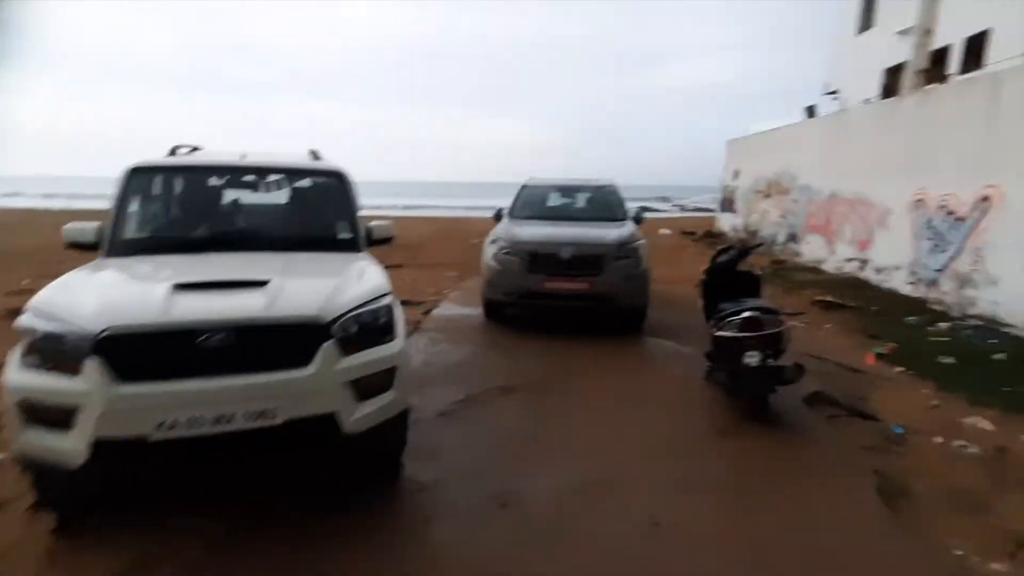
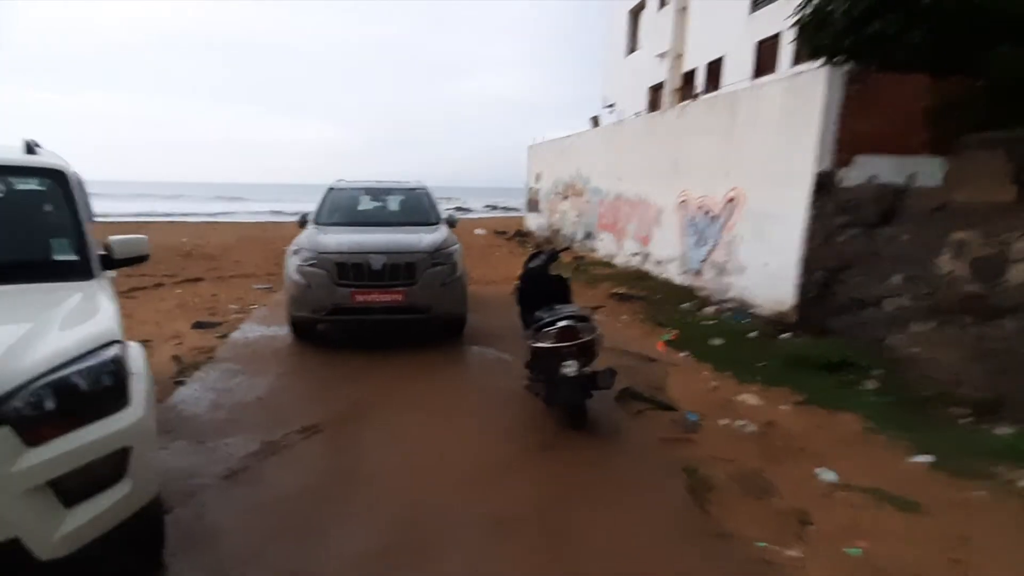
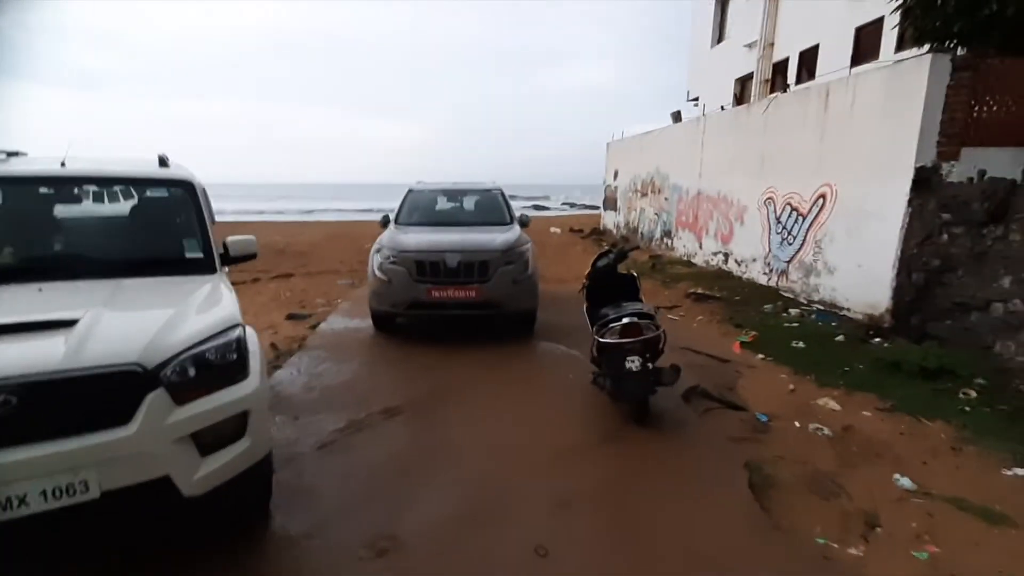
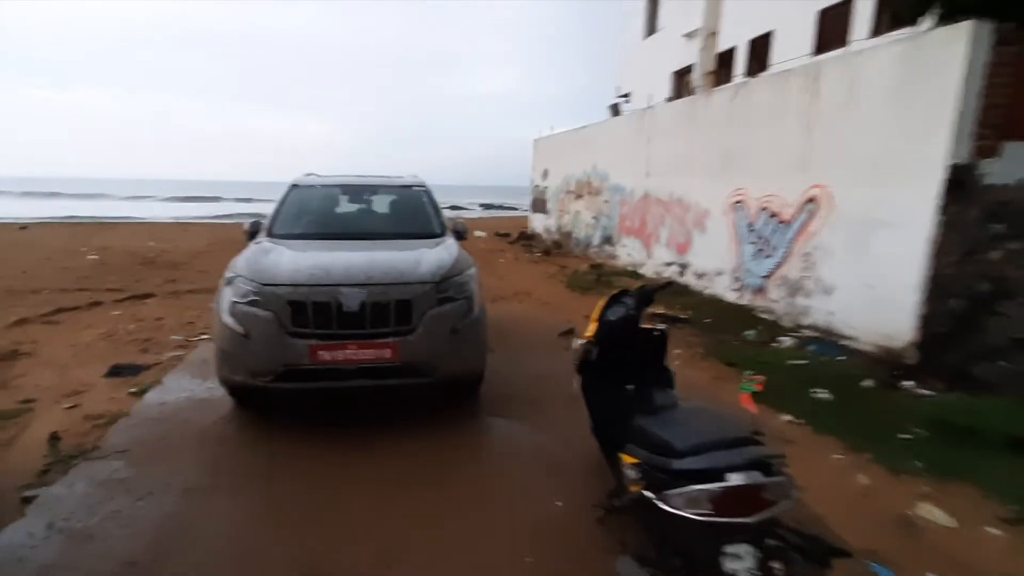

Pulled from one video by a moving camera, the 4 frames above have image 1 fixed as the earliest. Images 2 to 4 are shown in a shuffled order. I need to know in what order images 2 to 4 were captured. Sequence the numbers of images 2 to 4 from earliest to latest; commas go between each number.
3, 2, 4
